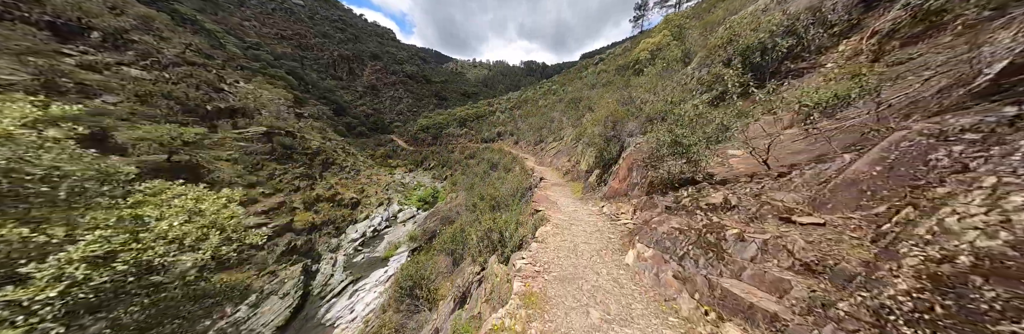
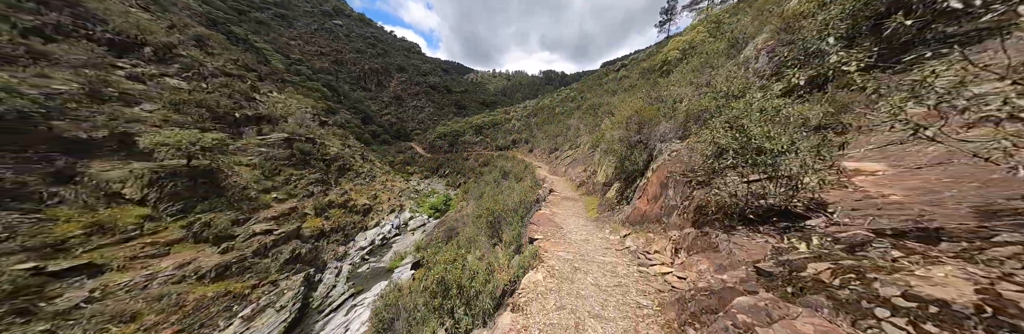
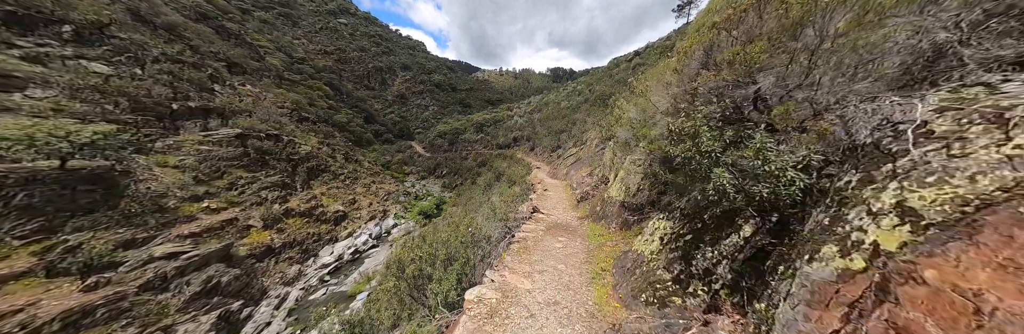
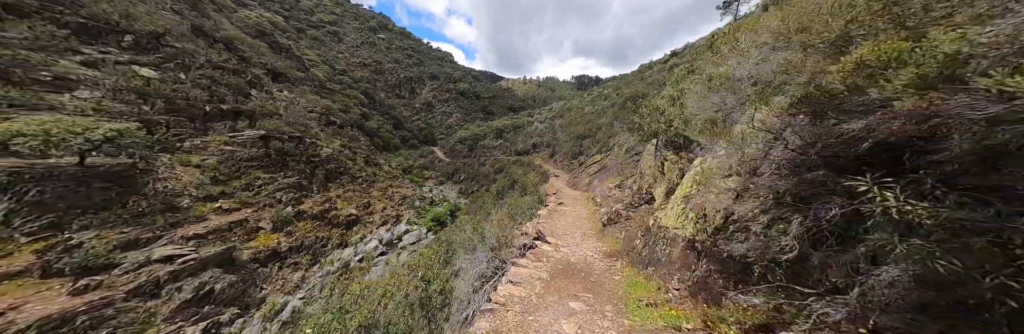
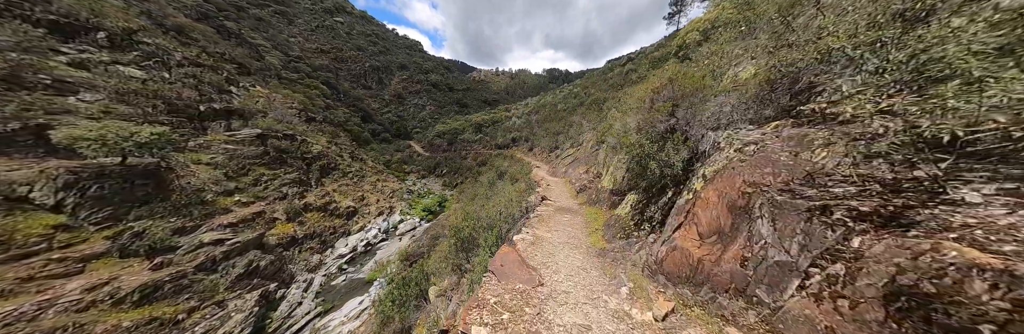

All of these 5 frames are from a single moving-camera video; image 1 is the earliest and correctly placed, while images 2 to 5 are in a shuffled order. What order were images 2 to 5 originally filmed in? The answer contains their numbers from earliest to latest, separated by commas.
2, 5, 3, 4
